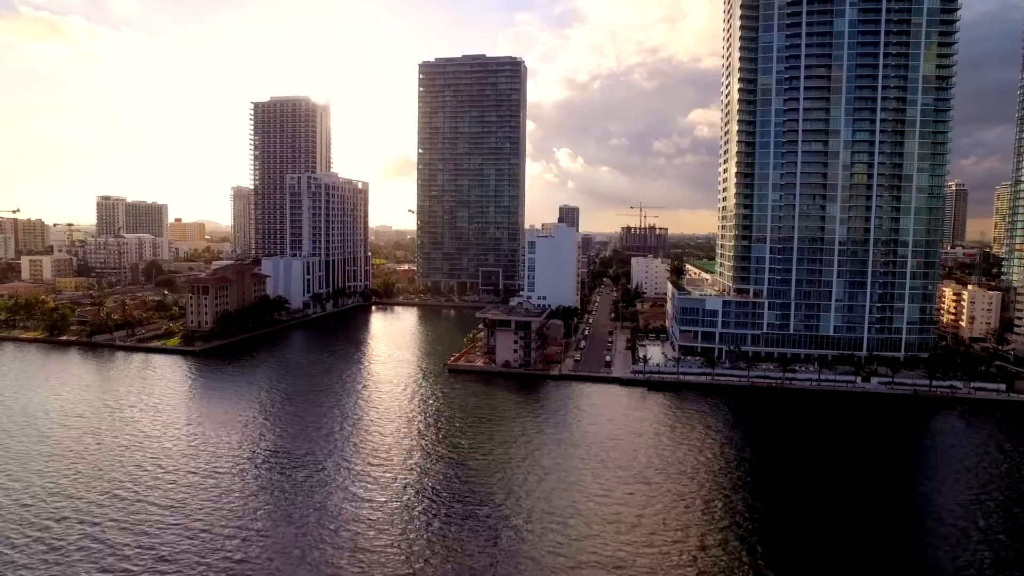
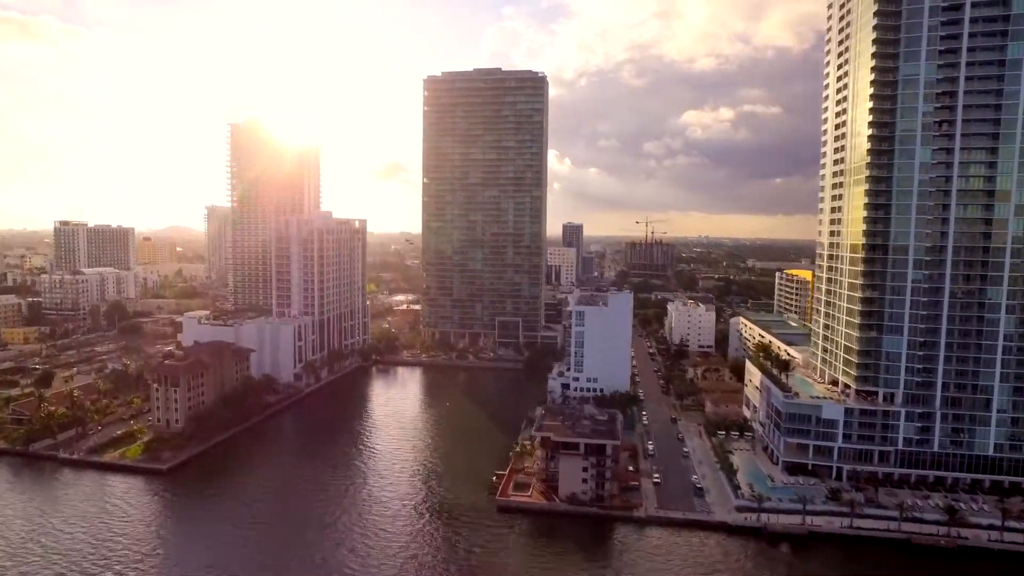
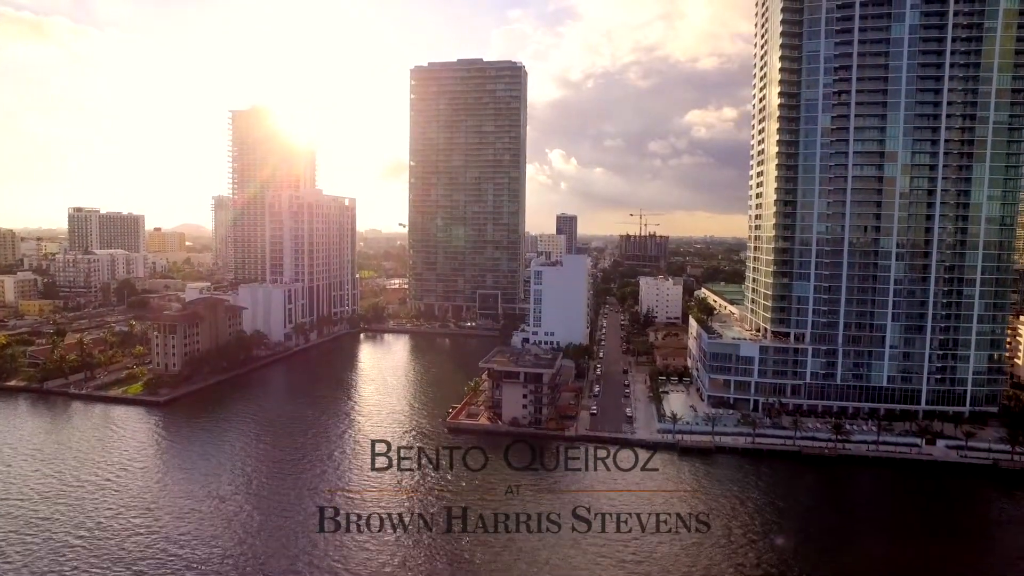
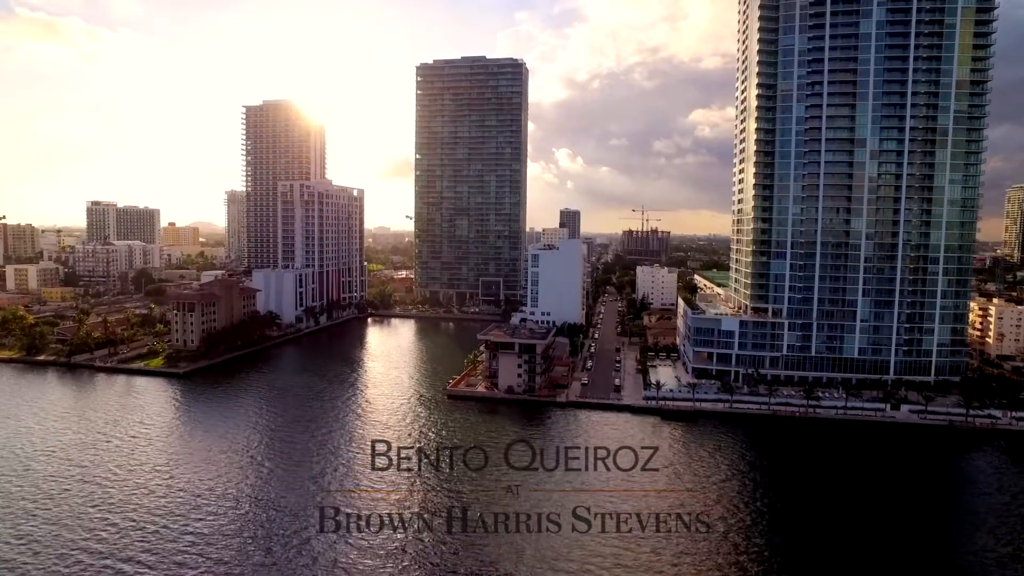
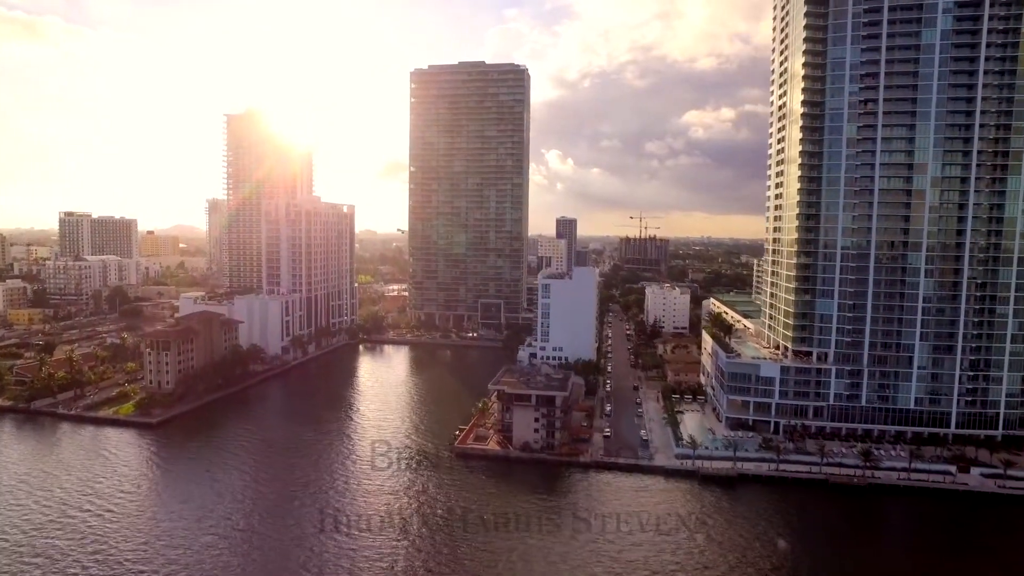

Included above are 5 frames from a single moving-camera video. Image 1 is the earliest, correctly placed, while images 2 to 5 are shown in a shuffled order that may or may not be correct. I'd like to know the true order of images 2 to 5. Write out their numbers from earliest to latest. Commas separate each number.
4, 3, 5, 2
